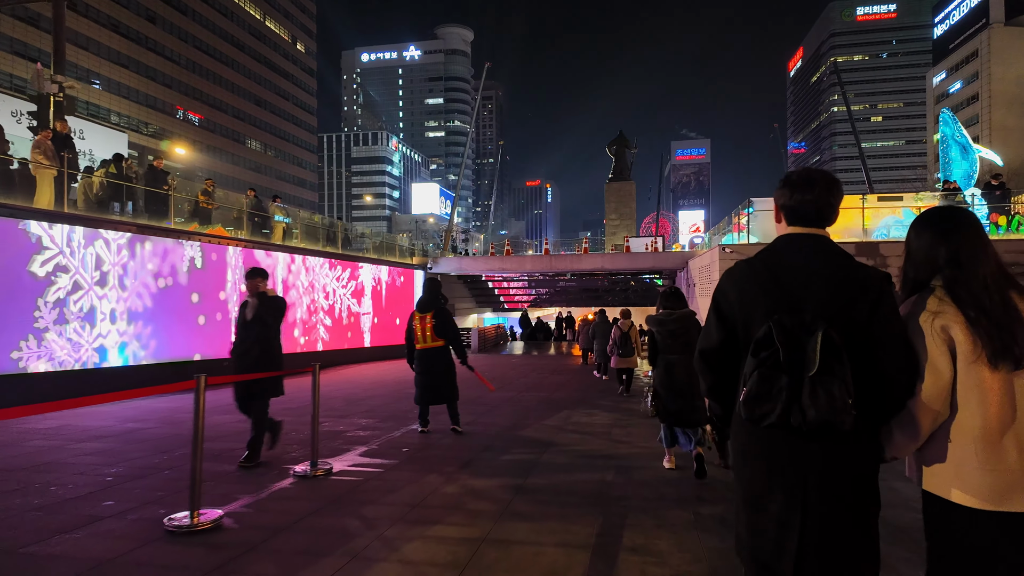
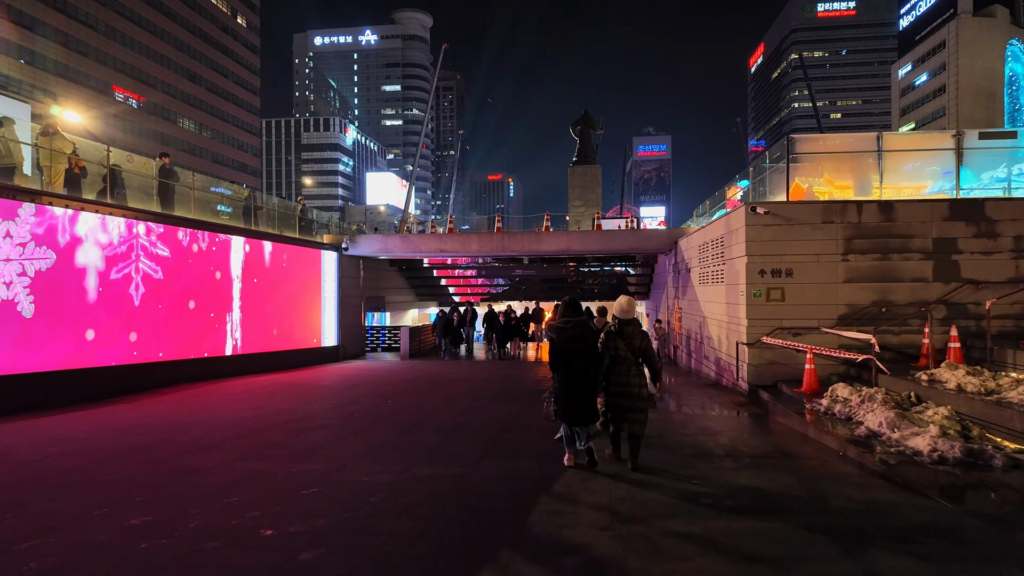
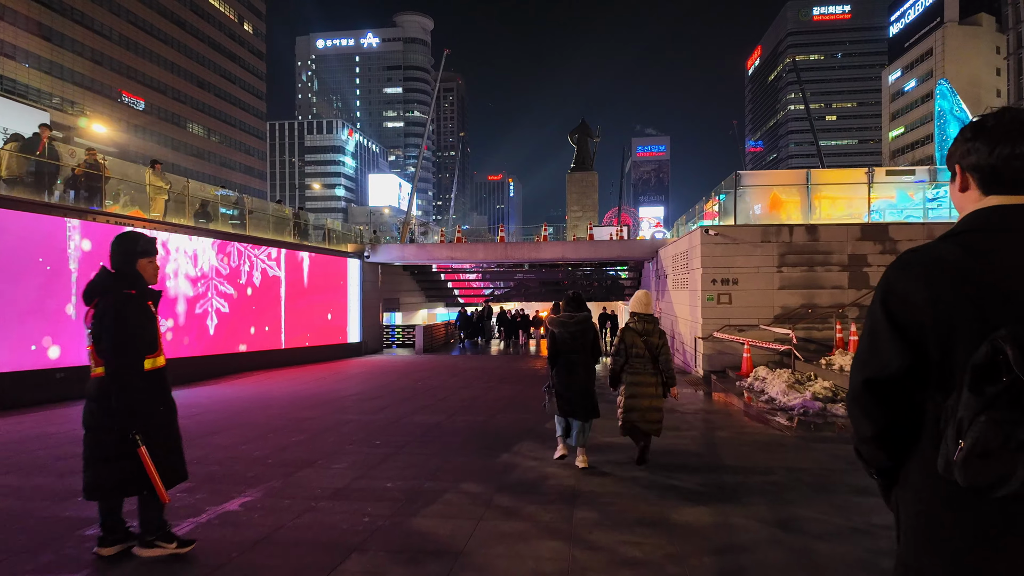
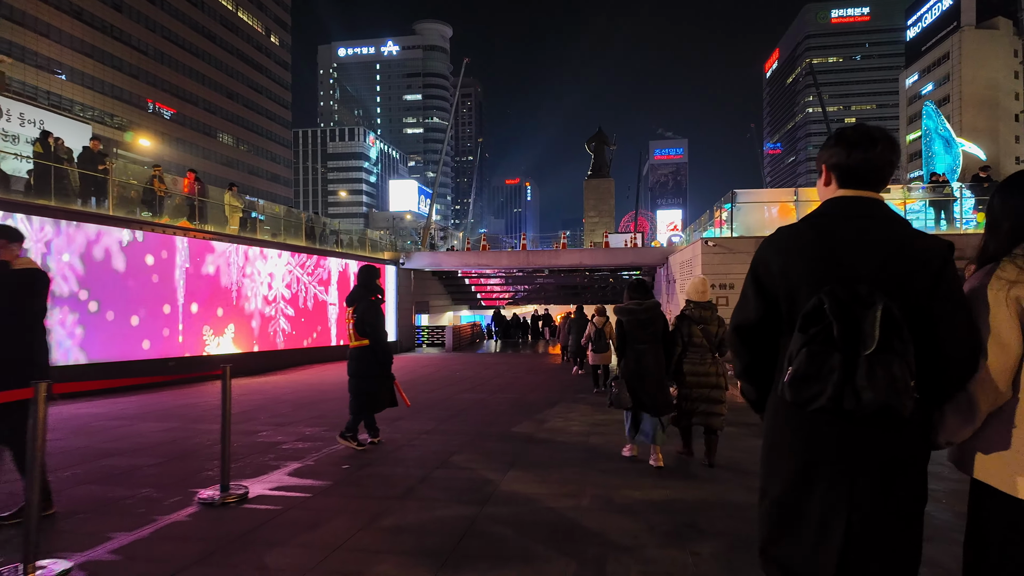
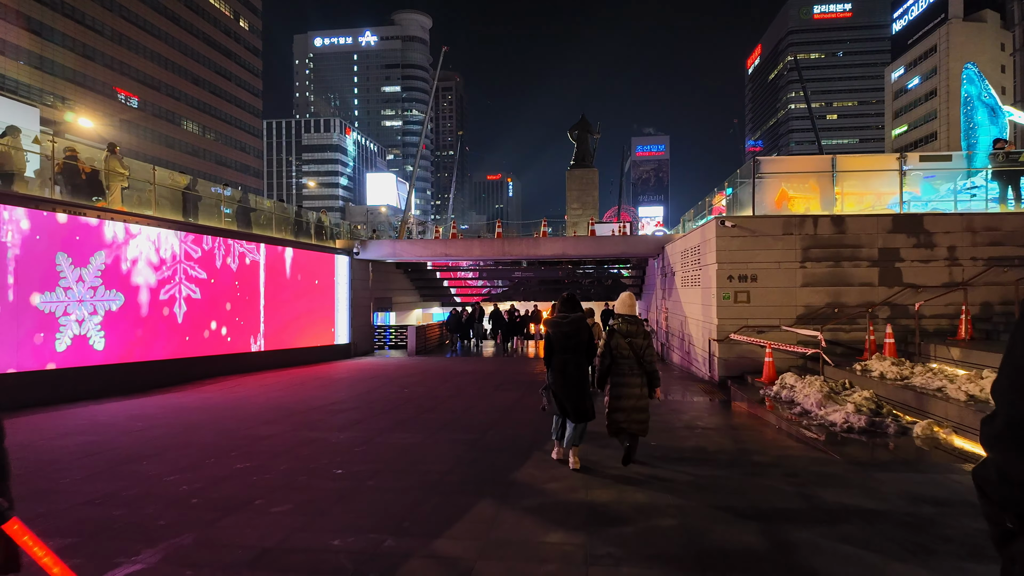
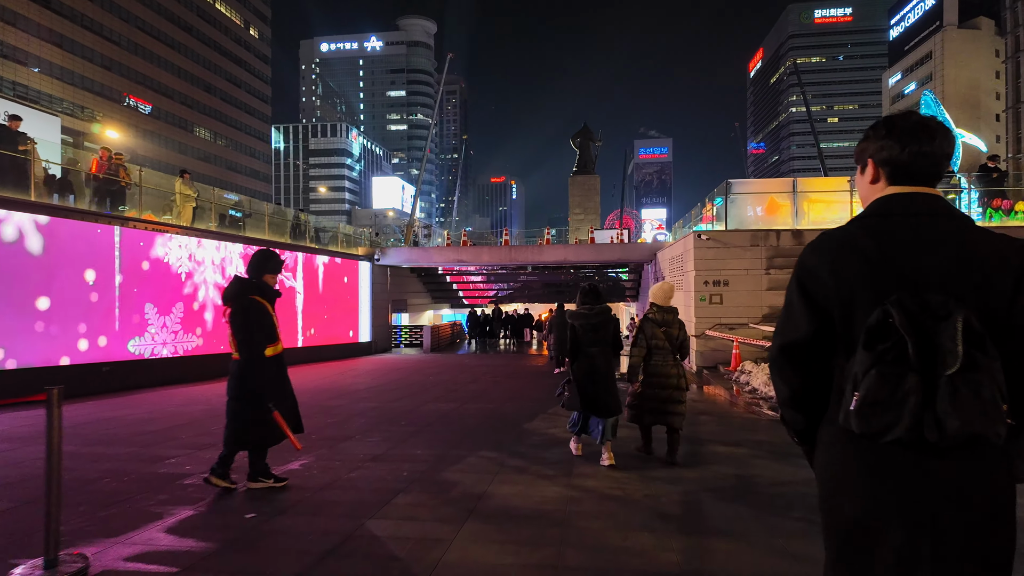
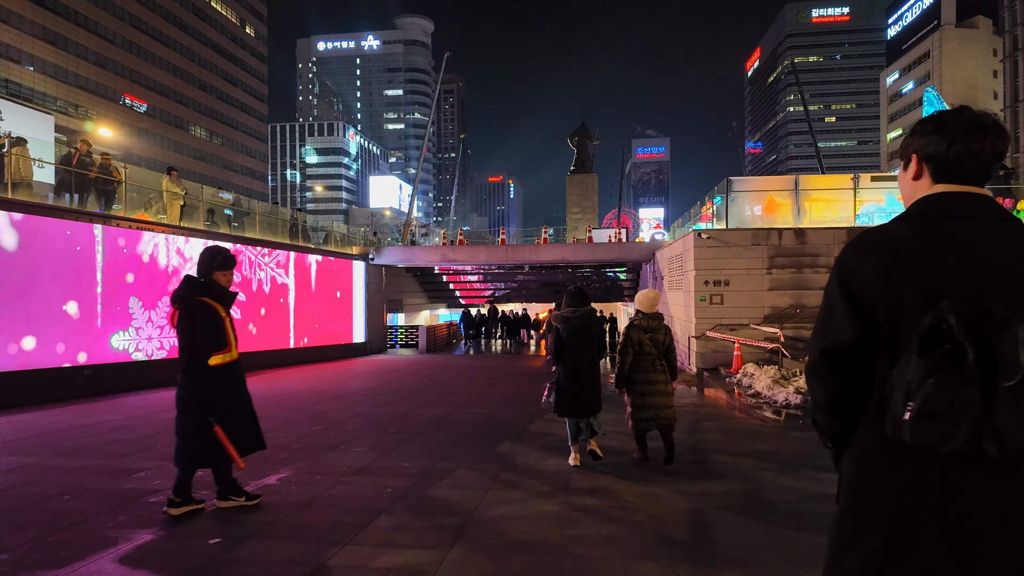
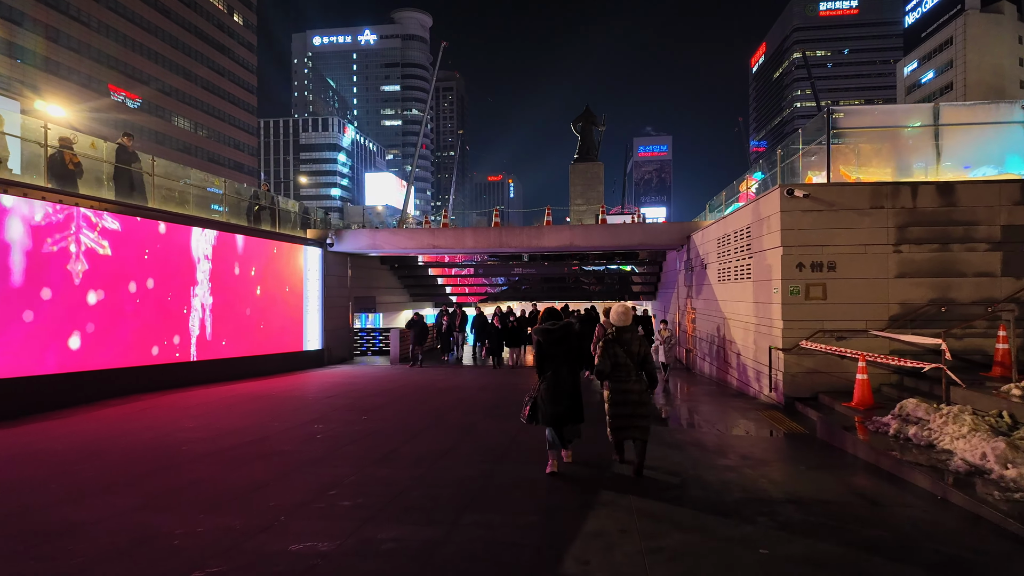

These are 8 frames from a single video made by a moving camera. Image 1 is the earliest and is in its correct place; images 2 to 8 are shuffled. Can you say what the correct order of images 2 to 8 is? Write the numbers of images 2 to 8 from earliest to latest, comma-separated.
4, 6, 7, 3, 5, 2, 8
